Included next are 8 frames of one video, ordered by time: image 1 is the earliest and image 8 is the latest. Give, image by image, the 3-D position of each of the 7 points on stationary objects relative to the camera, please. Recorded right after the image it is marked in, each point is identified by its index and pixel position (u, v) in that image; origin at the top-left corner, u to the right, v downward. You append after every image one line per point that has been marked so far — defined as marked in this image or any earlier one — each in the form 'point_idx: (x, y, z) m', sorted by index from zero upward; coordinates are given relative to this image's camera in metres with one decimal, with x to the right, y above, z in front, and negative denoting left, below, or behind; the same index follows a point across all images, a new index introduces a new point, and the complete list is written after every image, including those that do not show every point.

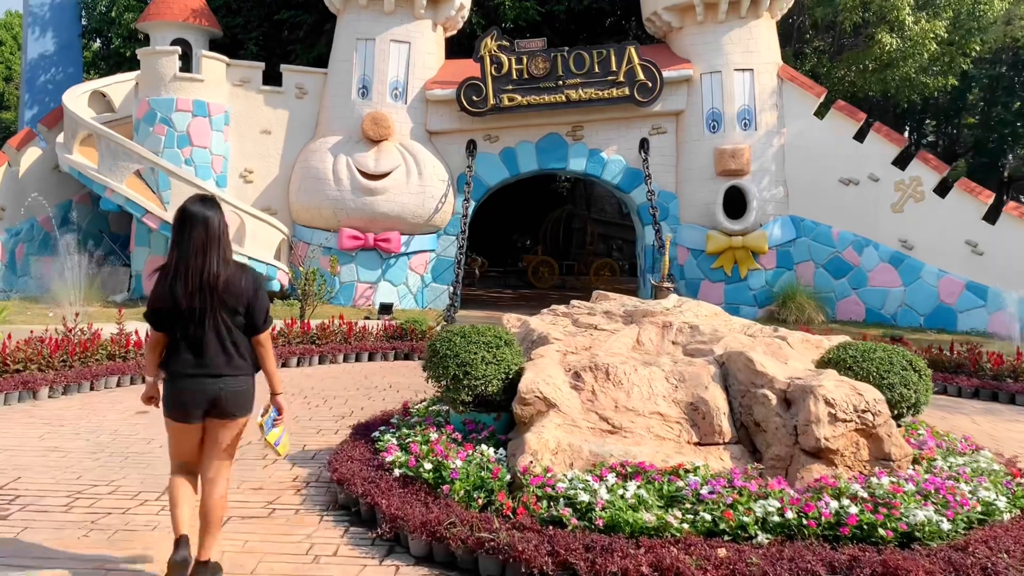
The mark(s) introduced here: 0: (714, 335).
0: (+1.1, -0.2, +4.7) m
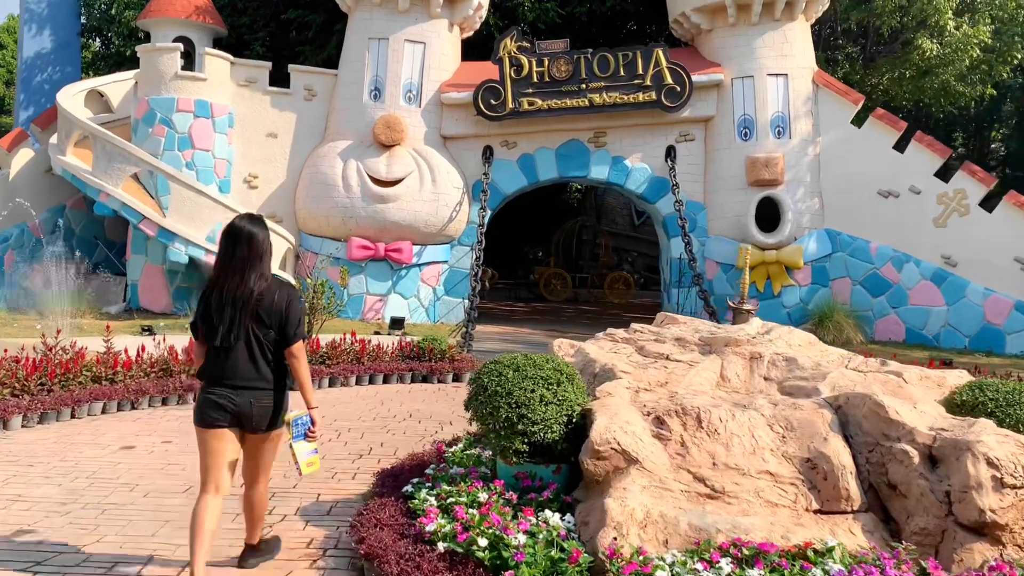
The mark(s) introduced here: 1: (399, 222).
0: (+1.3, -0.4, +3.9) m
1: (-1.6, +0.9, +12.9) m
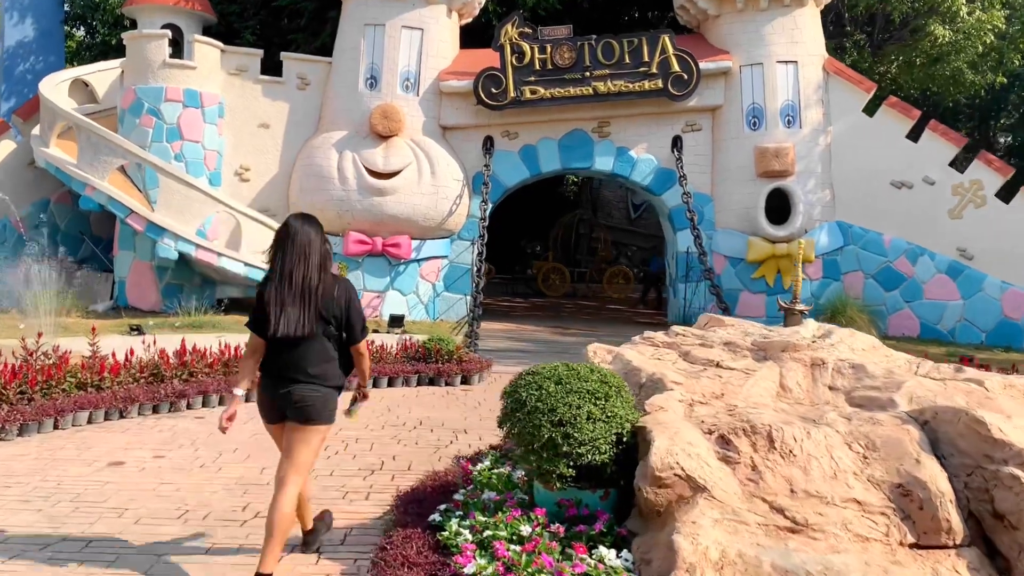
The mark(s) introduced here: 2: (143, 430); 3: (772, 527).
0: (+1.5, -0.4, +3.5) m
1: (-1.6, +1.0, +12.4) m
2: (-2.2, -0.9, +5.4) m
3: (+0.8, -0.7, +2.8) m
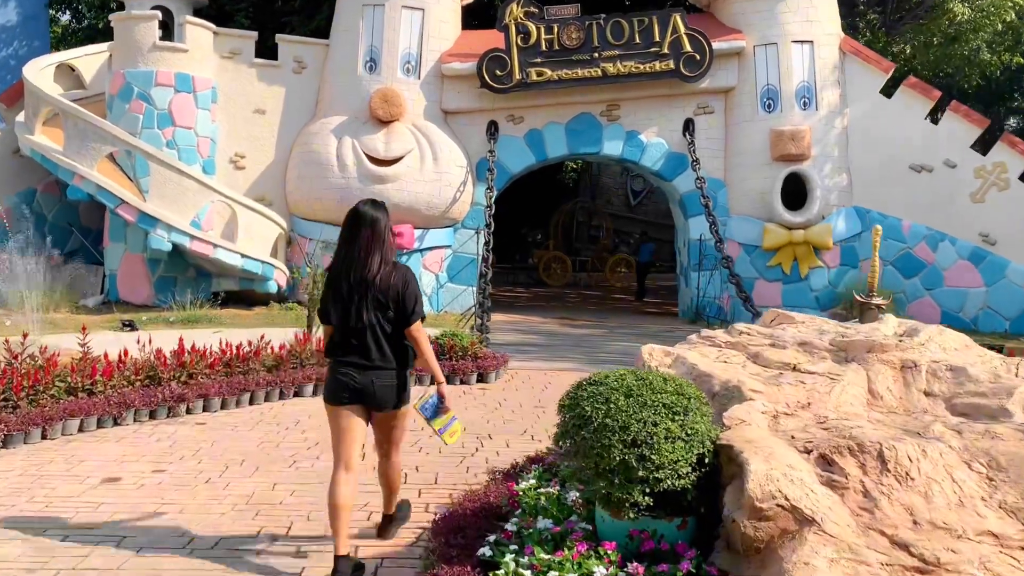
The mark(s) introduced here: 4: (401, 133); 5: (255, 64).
0: (+1.6, -0.3, +3.1) m
1: (-1.5, +1.1, +11.9) m
2: (-2.1, -0.8, +5.0) m
3: (+1.0, -0.7, +2.3) m
4: (-1.5, +2.1, +12.0) m
5: (-3.5, +3.1, +12.4) m
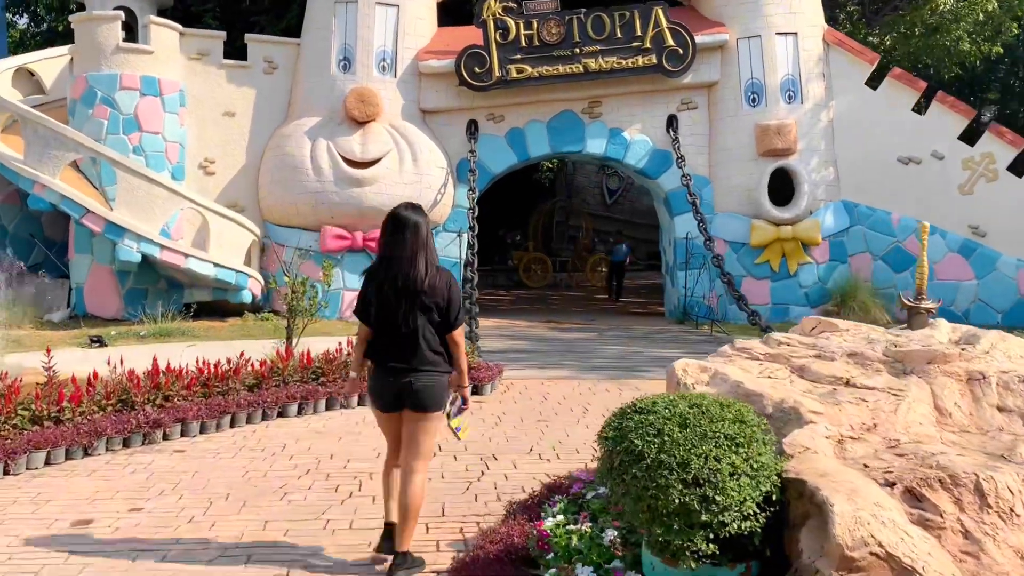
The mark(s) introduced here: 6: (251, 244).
0: (+1.7, -0.3, +2.7) m
1: (-1.7, +1.0, +11.5) m
2: (-2.0, -0.9, +4.6) m
3: (+1.1, -0.7, +2.0) m
4: (-1.7, +2.0, +11.6) m
5: (-3.8, +2.9, +11.9) m
6: (-3.4, +0.6, +11.5) m
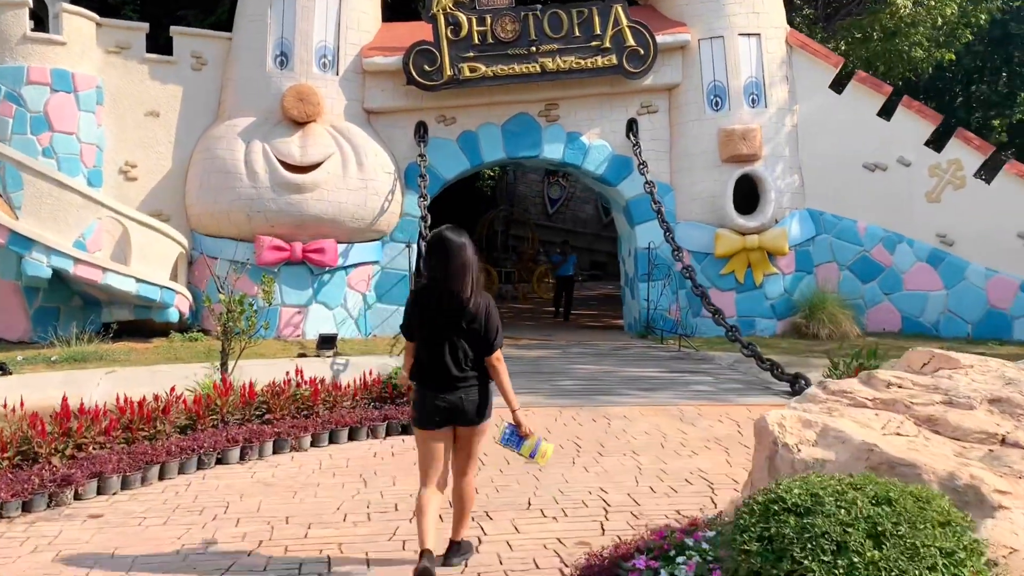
0: (+1.9, -0.4, +2.1) m
1: (-2.3, +0.8, +10.6) m
2: (-2.0, -1.0, +3.6) m
3: (+1.3, -0.8, +1.3) m
4: (-2.3, +1.8, +10.7) m
5: (-4.4, +2.7, +10.8) m
6: (-3.9, +0.4, +10.5) m
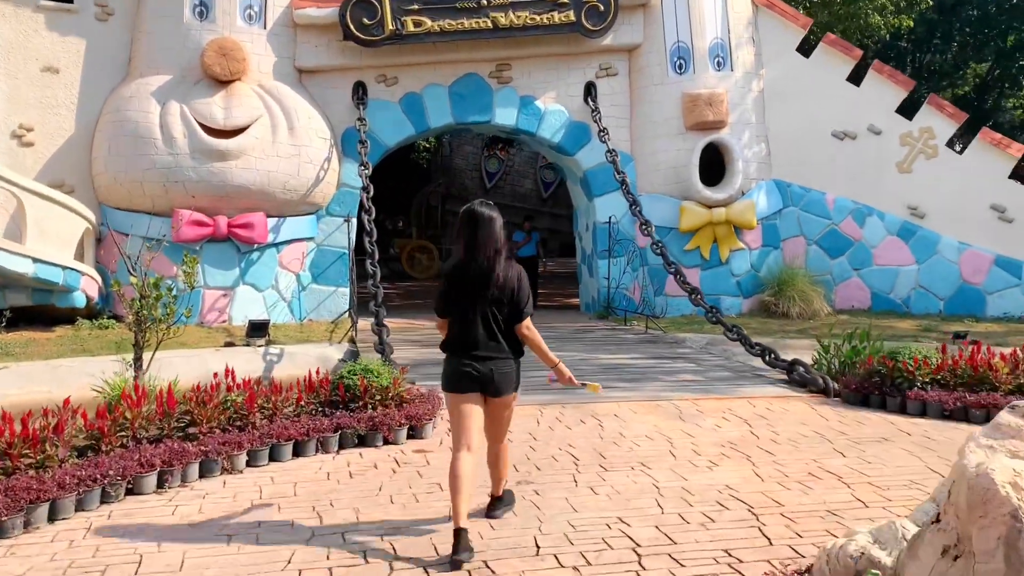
0: (+2.0, -0.4, +1.3) m
1: (-2.8, +1.1, +9.4) m
2: (-1.9, -1.0, +2.5) m
3: (+1.5, -0.8, +0.5) m
4: (-2.8, +2.0, +9.5) m
5: (-4.9, +2.9, +9.4) m
6: (-4.4, +0.6, +9.2) m
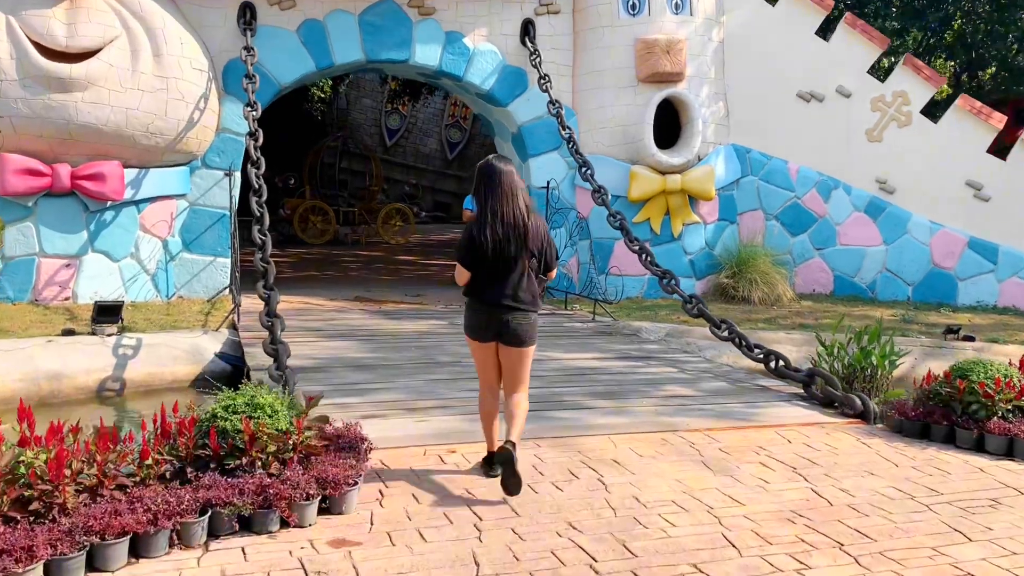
0: (+2.3, -0.5, -0.1) m
1: (-3.4, +1.3, +7.3) m
2: (-1.8, -1.0, +0.6) m
3: (+1.9, -1.0, -1.0) m
4: (-3.4, +2.3, +7.4) m
5: (-5.5, +3.2, +7.0) m
6: (-4.9, +0.8, +6.9) m
